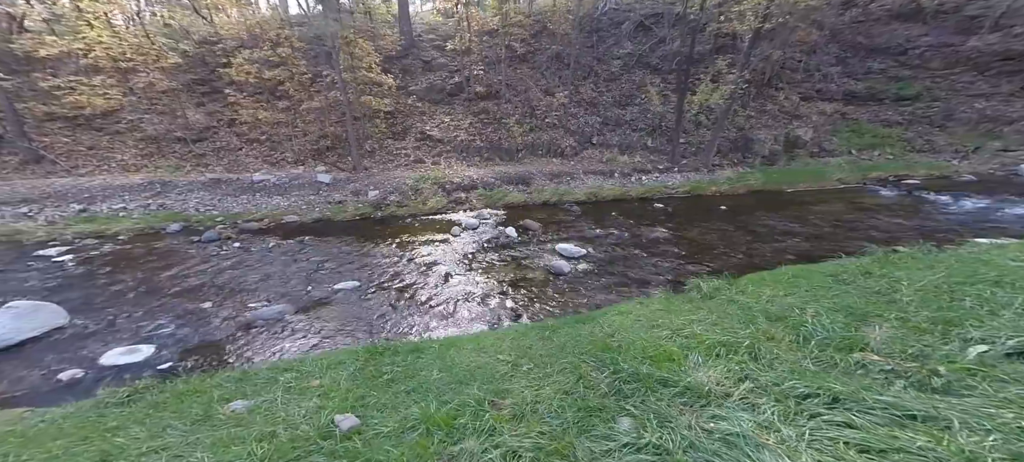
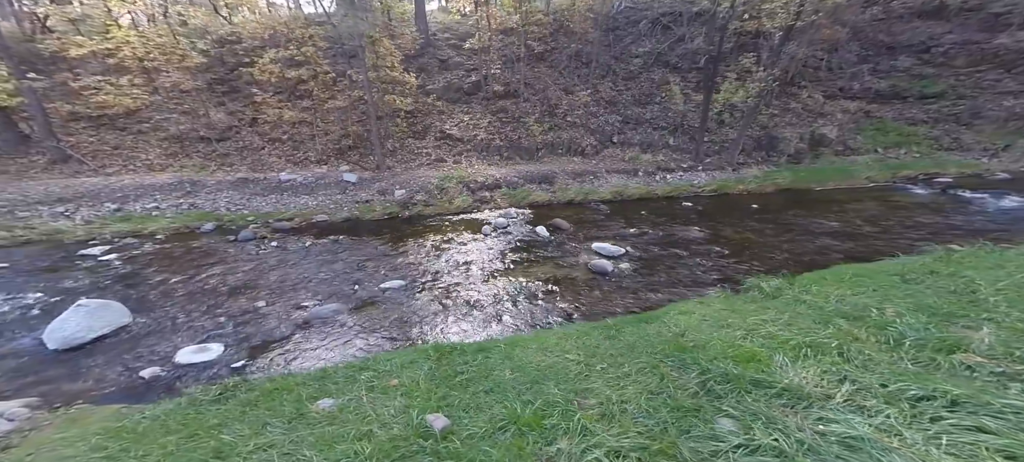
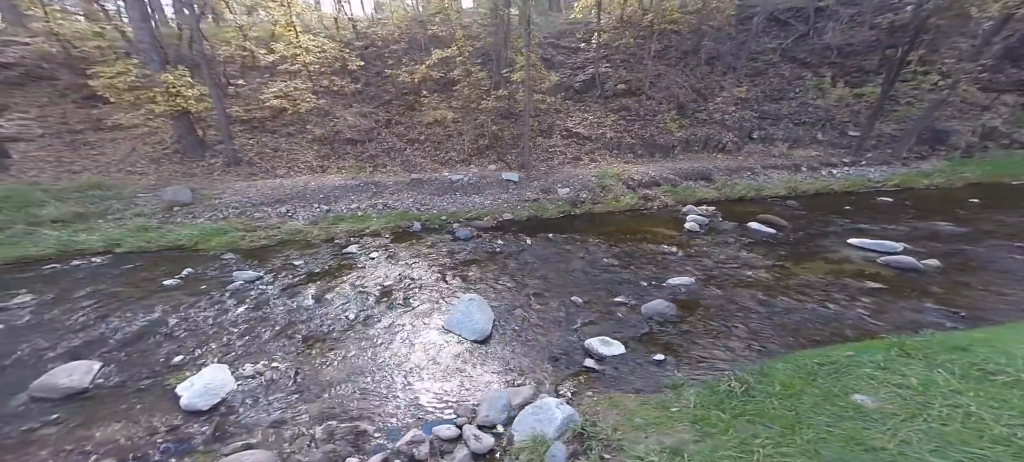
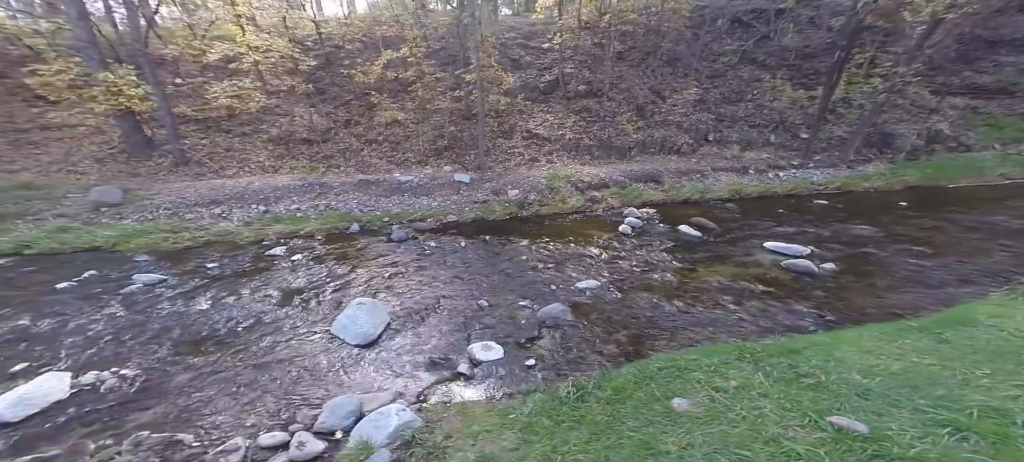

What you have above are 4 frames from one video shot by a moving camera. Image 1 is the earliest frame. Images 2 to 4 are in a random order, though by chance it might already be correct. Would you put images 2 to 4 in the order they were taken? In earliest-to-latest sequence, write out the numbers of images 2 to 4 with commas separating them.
2, 4, 3
